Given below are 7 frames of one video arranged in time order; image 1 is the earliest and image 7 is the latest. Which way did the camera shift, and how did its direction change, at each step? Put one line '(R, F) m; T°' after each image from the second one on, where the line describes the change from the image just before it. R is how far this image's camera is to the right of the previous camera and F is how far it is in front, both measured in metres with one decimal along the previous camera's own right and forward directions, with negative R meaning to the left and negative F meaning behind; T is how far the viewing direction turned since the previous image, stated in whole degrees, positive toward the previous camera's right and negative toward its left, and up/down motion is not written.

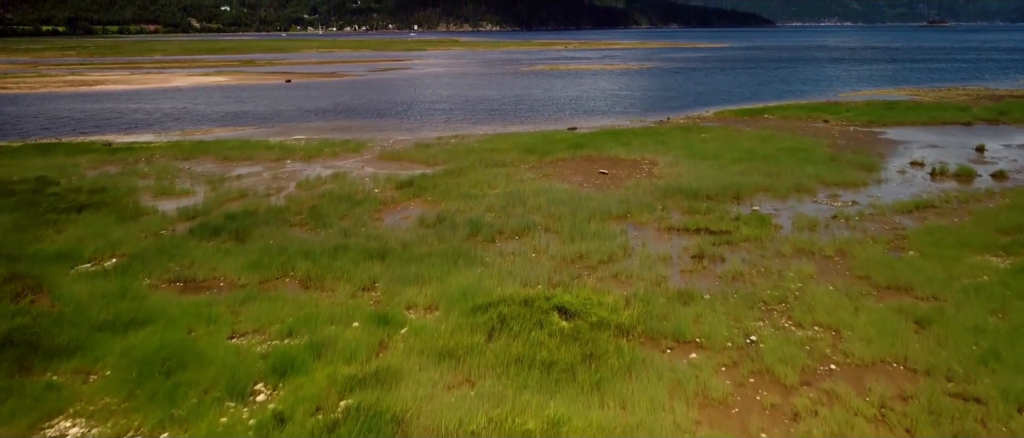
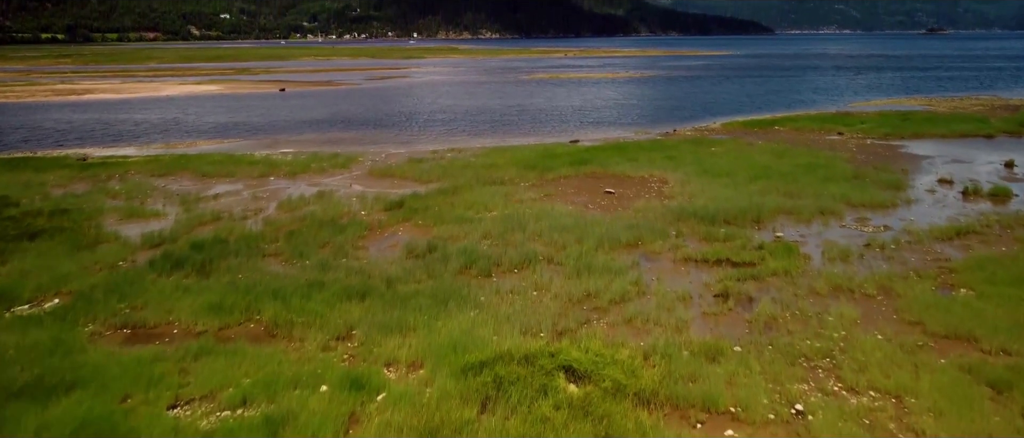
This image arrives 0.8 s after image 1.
(0.0, +1.3) m; 0°
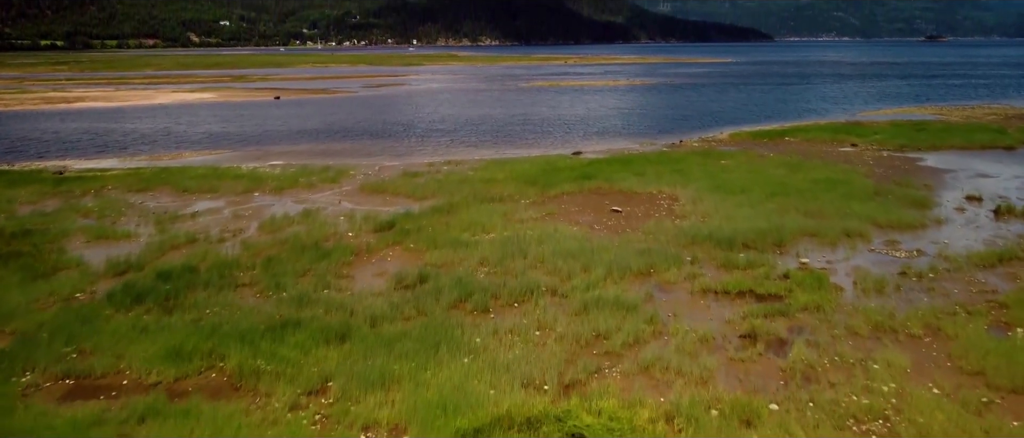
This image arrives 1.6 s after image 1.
(0.0, +1.1) m; 0°
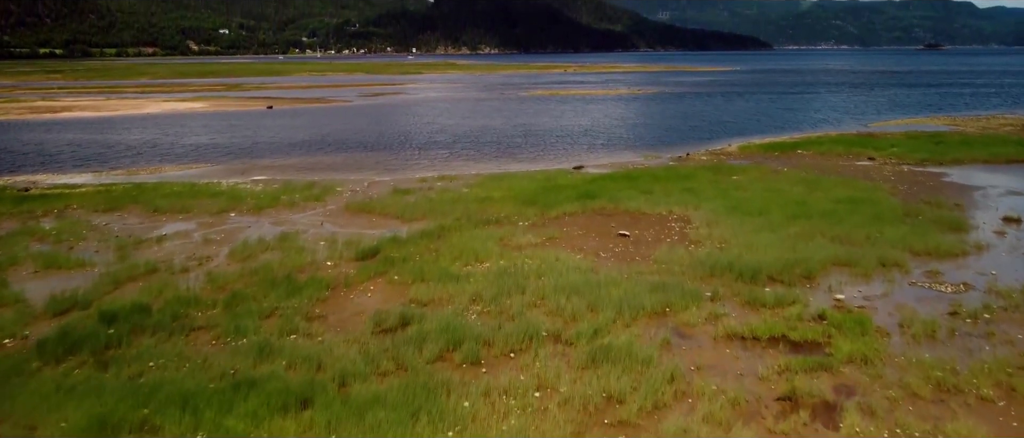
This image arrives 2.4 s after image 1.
(+0.1, +1.4) m; 0°
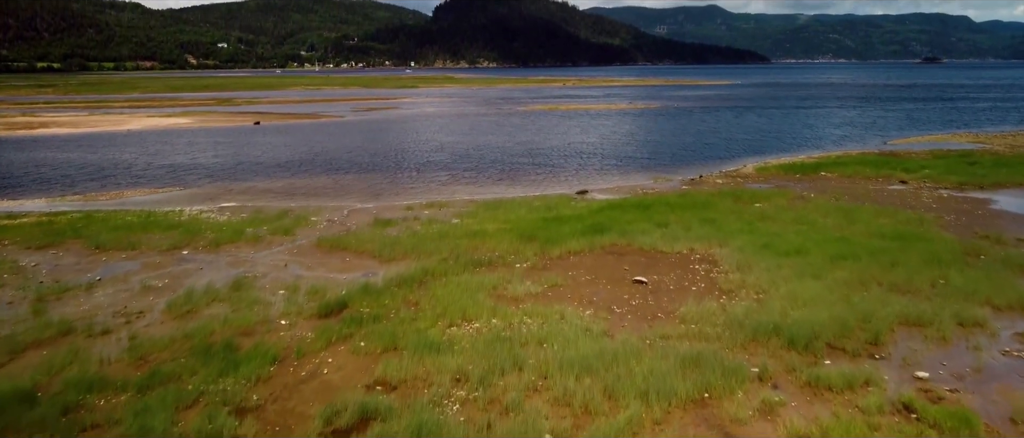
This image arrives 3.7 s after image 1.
(+0.1, +2.2) m; 0°
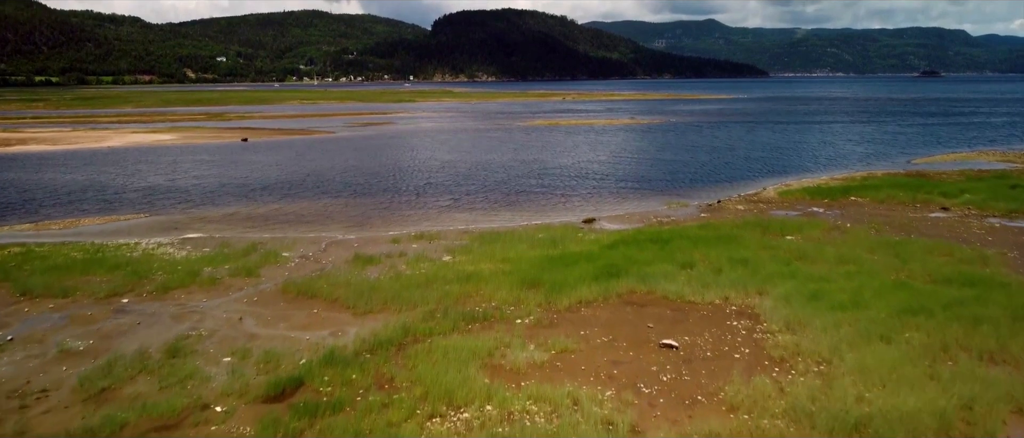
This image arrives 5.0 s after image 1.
(0.0, +2.2) m; 0°
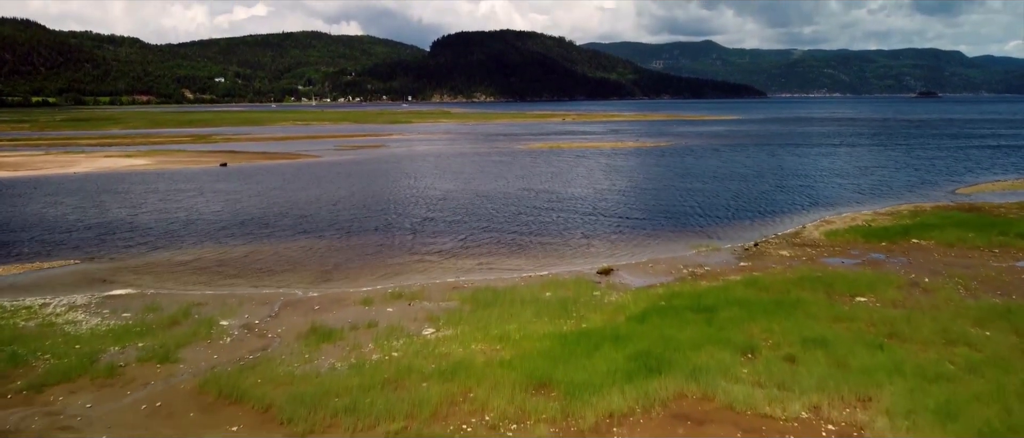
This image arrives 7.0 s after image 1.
(0.0, +3.3) m; 0°
